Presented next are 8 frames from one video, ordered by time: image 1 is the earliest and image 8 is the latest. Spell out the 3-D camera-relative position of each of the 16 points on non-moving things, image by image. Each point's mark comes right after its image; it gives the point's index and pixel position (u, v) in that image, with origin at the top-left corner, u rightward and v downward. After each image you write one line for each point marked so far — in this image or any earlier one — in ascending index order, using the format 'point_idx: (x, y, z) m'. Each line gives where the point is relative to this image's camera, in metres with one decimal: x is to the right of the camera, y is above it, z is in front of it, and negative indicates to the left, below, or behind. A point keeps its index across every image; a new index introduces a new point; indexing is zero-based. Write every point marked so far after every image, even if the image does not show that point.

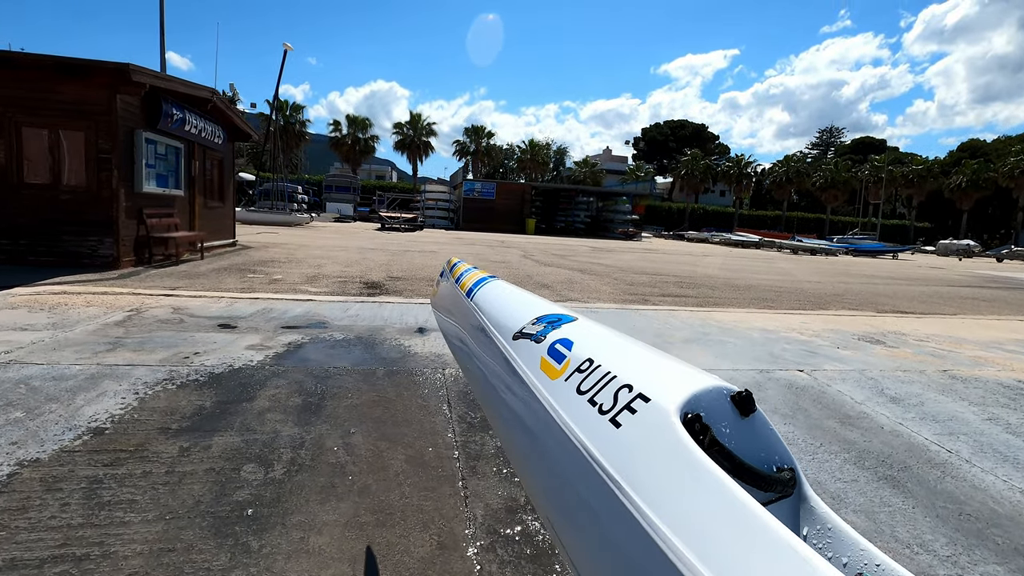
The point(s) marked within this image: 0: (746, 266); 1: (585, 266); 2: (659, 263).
0: (+7.0, +0.6, +16.1) m
1: (+1.8, +0.5, +12.9) m
2: (+4.1, +0.7, +15.3) m
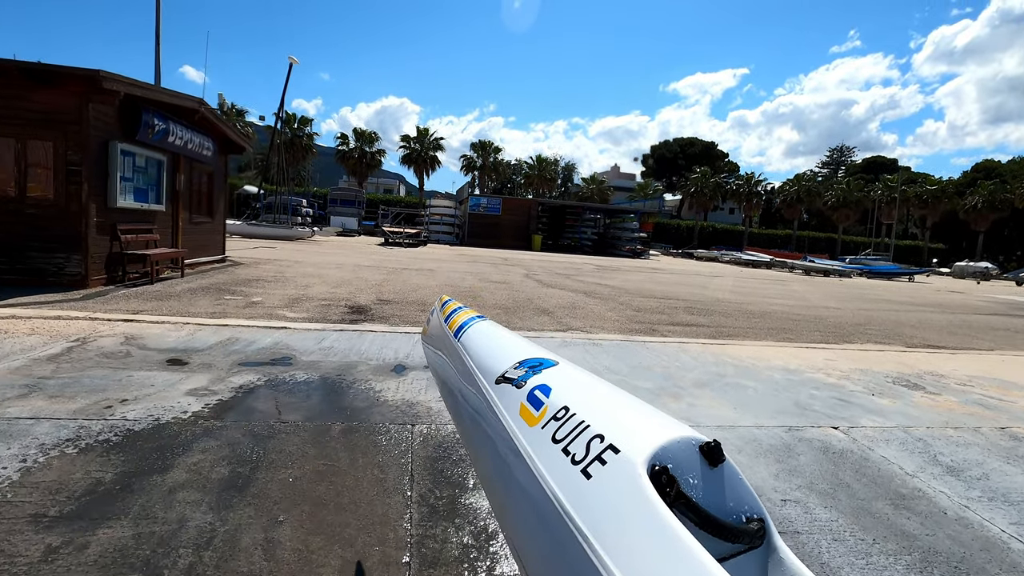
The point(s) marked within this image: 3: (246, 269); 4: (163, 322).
0: (+7.1, -0.1, +15.4) m
1: (+1.8, 0.0, +12.3) m
2: (+4.2, +0.1, +14.7) m
3: (-5.4, +0.4, +11.0) m
4: (-3.7, -0.4, +5.7) m
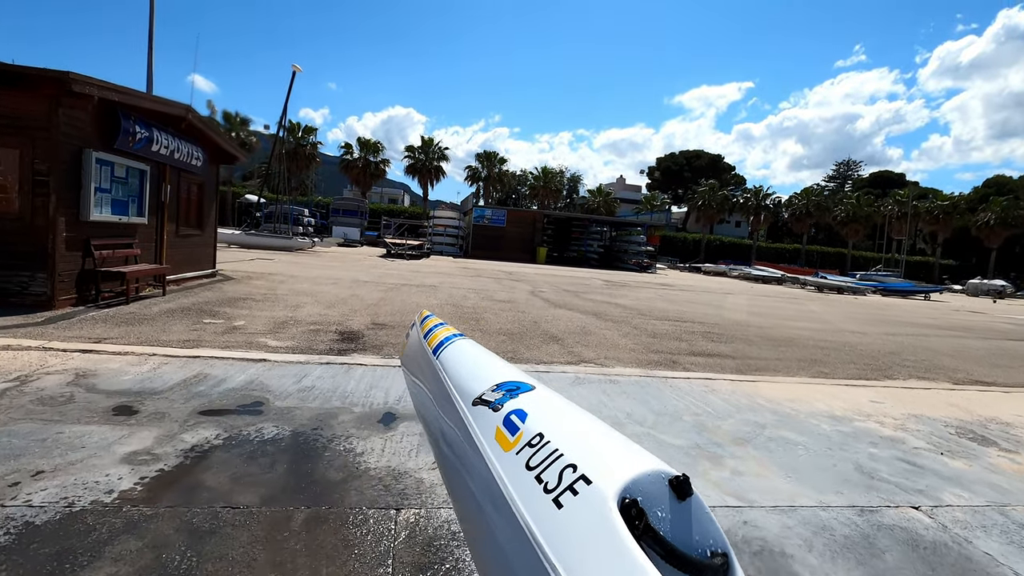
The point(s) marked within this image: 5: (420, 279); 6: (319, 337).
0: (+7.2, -0.6, +14.7) m
1: (+1.9, -0.4, +11.6) m
2: (+4.3, -0.4, +14.0) m
3: (-5.3, +0.1, +10.3) m
4: (-3.6, -0.6, +5.0) m
5: (-2.5, +0.2, +15.0) m
6: (-2.3, -0.6, +6.5) m
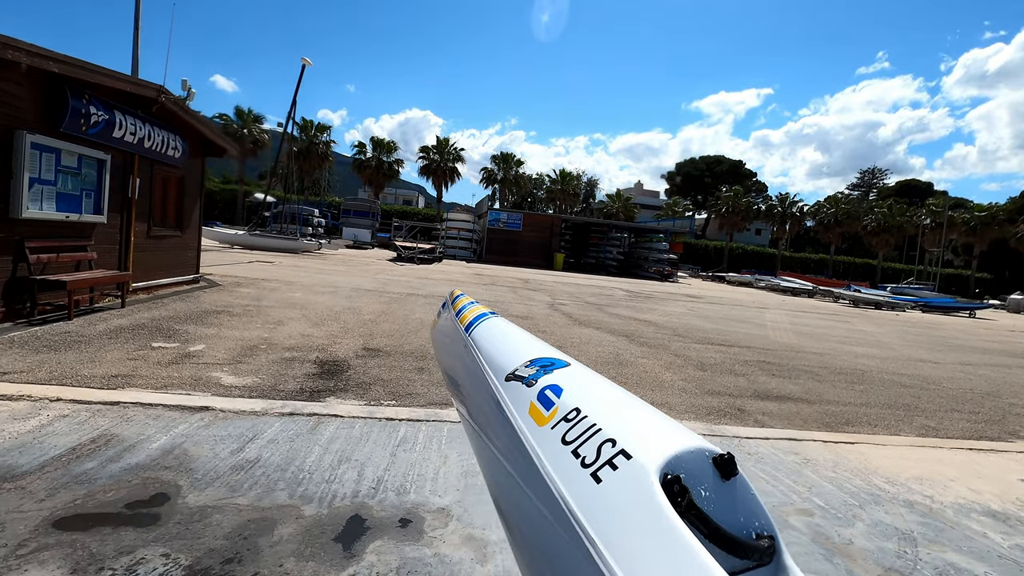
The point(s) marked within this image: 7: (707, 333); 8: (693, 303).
0: (+7.6, -1.0, +13.1) m
1: (+2.2, -0.8, +10.2) m
2: (+4.7, -0.8, +12.5) m
3: (-5.0, -0.1, +9.1) m
4: (-3.4, -0.8, +3.7) m
5: (-2.1, 0.0, +13.7) m
6: (-2.1, -0.8, +5.1) m
7: (+3.7, -0.9, +10.3) m
8: (+5.9, -0.5, +17.6) m
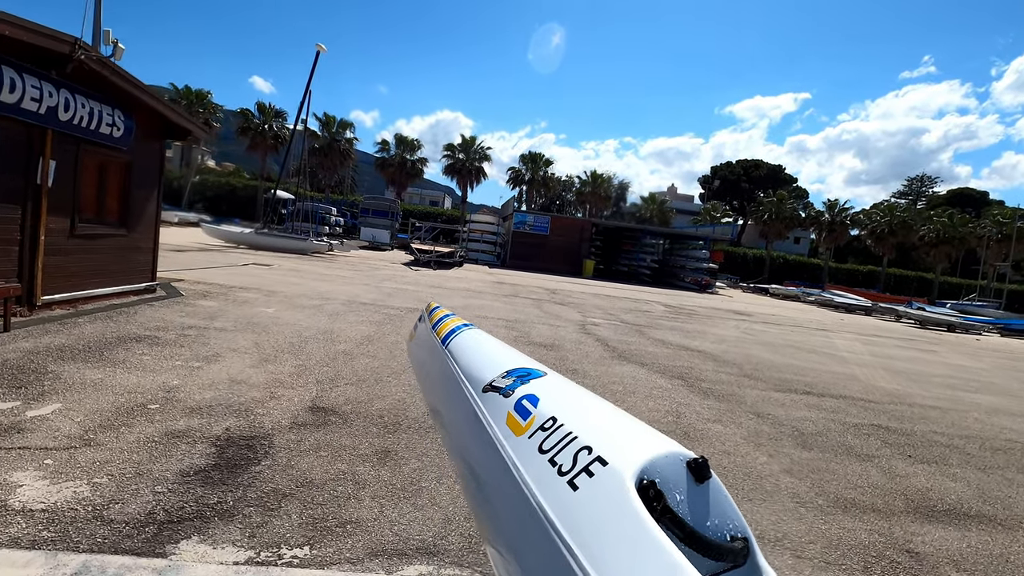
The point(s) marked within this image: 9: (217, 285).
0: (+8.1, -1.6, +10.7) m
1: (+2.6, -1.1, +8.0) m
2: (+5.1, -1.2, +10.2) m
3: (-4.7, -0.3, +7.3) m
4: (-3.4, -0.9, +1.8) m
5: (-1.6, -0.3, +11.7) m
6: (-2.0, -1.0, +3.2) m
7: (+4.0, -1.3, +8.1) m
8: (+6.5, -1.0, +15.2) m
9: (-5.4, +0.1, +10.0) m
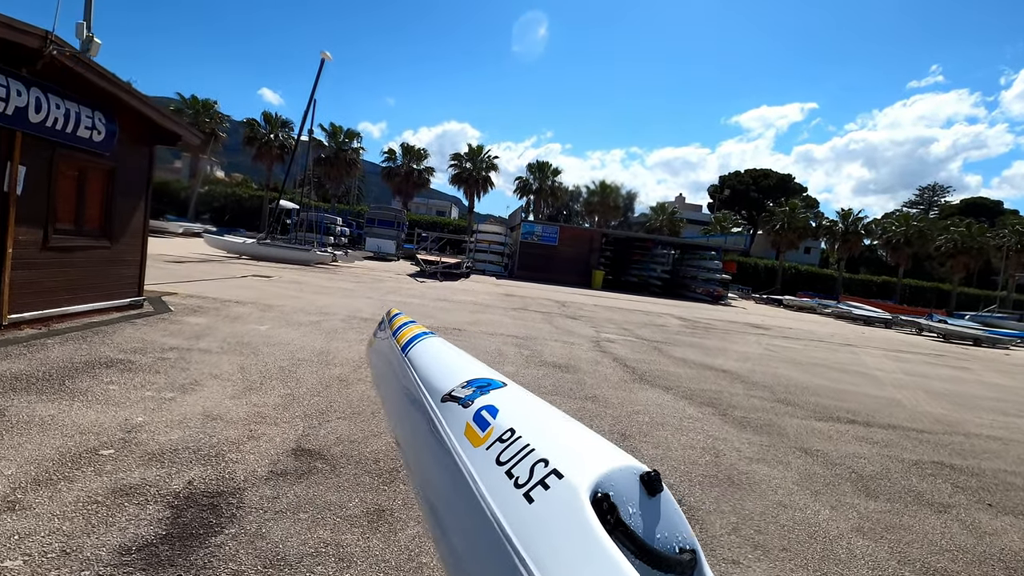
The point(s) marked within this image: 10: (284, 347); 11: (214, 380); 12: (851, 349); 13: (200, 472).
0: (+8.2, -1.8, +9.9) m
1: (+2.7, -1.3, +7.3) m
2: (+5.3, -1.5, +9.5) m
3: (-4.6, -0.5, +6.7) m
4: (-3.3, -1.1, +1.2) m
5: (-1.4, -0.6, +11.1) m
6: (-1.9, -1.1, +2.6) m
7: (+4.2, -1.5, +7.4) m
8: (+6.8, -1.3, +14.5) m
9: (-5.3, -0.2, +9.4) m
10: (-2.8, -0.7, +6.6) m
11: (-2.7, -0.8, +5.0) m
12: (+9.1, -1.6, +14.4) m
13: (-1.9, -1.1, +3.3) m
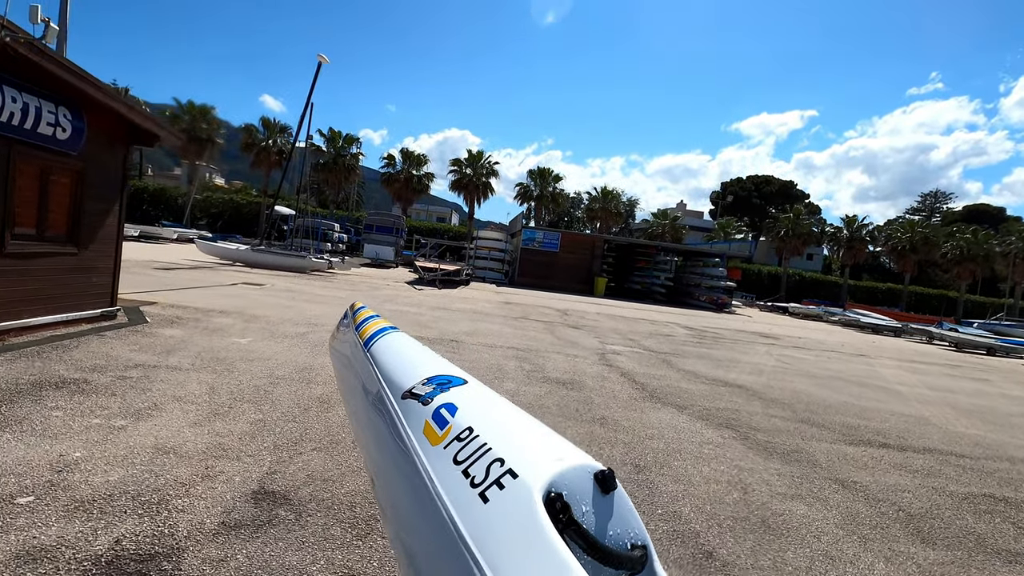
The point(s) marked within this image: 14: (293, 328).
0: (+8.2, -2.0, +9.4) m
1: (+2.7, -1.5, +6.8) m
2: (+5.3, -1.7, +8.9) m
3: (-4.6, -0.6, +6.1) m
4: (-3.3, -1.1, +0.7) m
5: (-1.4, -0.7, +10.6) m
6: (-1.9, -1.2, +2.0) m
7: (+4.2, -1.6, +6.8) m
8: (+6.8, -1.5, +13.9) m
9: (-5.2, -0.3, +8.9) m
10: (-2.8, -0.8, +6.1) m
11: (-2.7, -0.9, +4.4) m
12: (+9.1, -1.8, +13.8) m
13: (-1.9, -1.2, +2.7) m
14: (-3.4, -0.6, +8.4) m
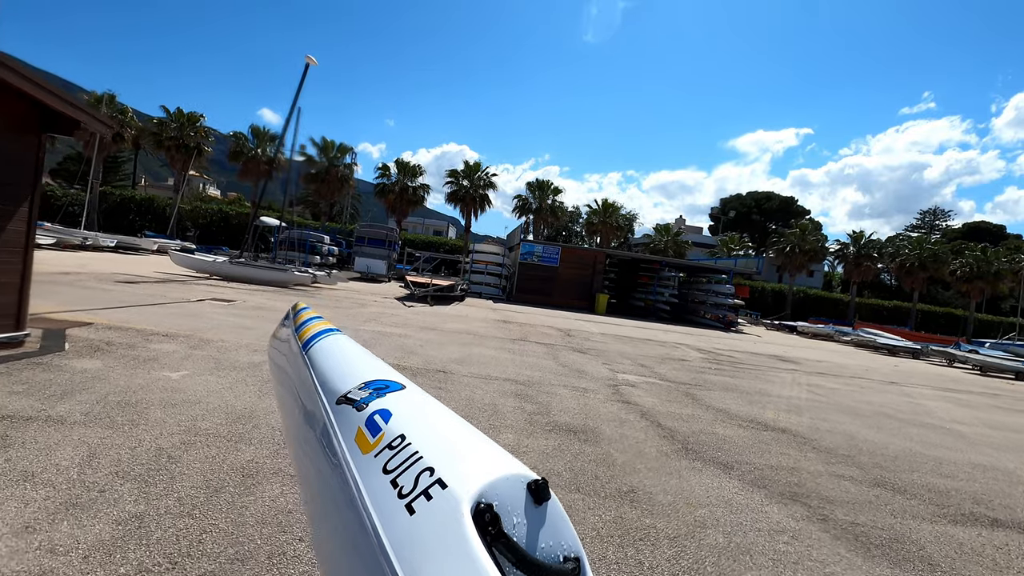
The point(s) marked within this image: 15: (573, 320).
0: (+8.2, -2.4, +8.0) m
1: (+2.7, -1.7, +5.4) m
2: (+5.3, -2.0, +7.6) m
3: (-4.6, -0.8, +4.7) m
4: (-3.3, -1.2, -0.7) m
5: (-1.4, -1.1, +9.2) m
6: (-1.9, -1.3, +0.6) m
7: (+4.2, -1.9, +5.4) m
8: (+6.7, -2.0, +12.6) m
9: (-5.3, -0.6, +7.5) m
10: (-2.8, -1.0, +4.7) m
11: (-2.7, -1.1, +3.1) m
12: (+9.0, -2.3, +12.5) m
13: (-1.9, -1.3, +1.3) m
14: (-3.4, -0.9, +7.0) m
15: (+2.2, -1.1, +19.9) m
